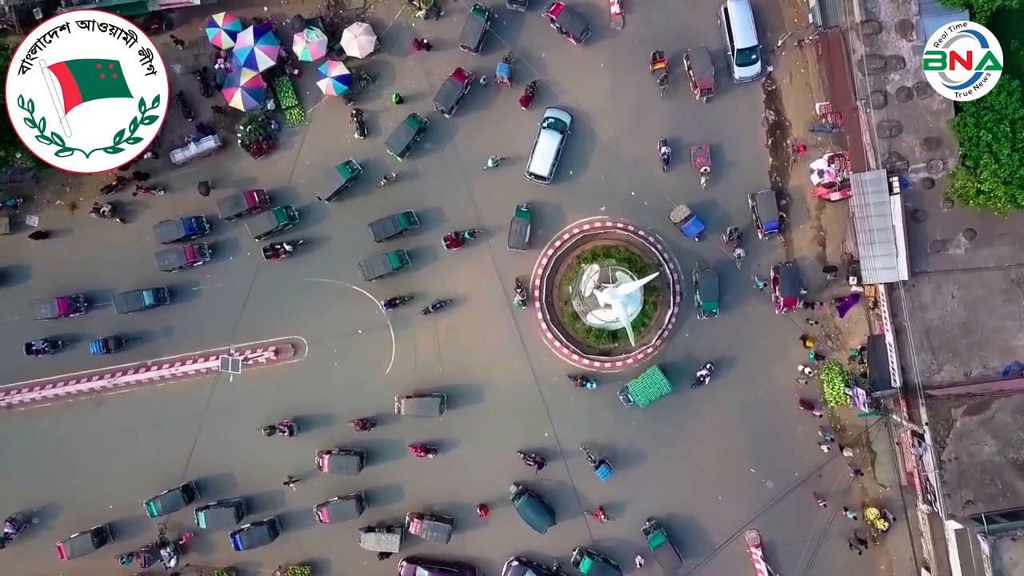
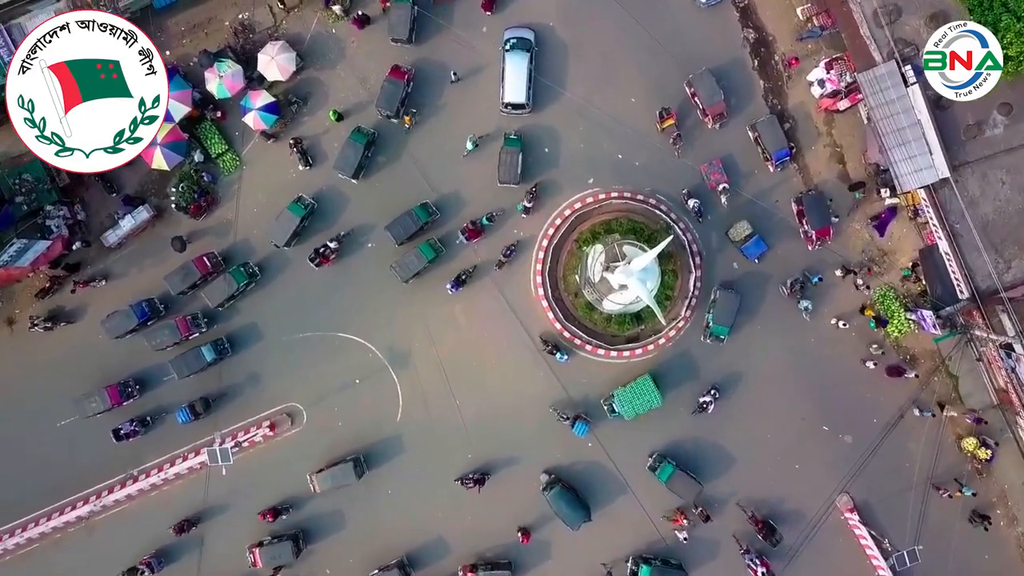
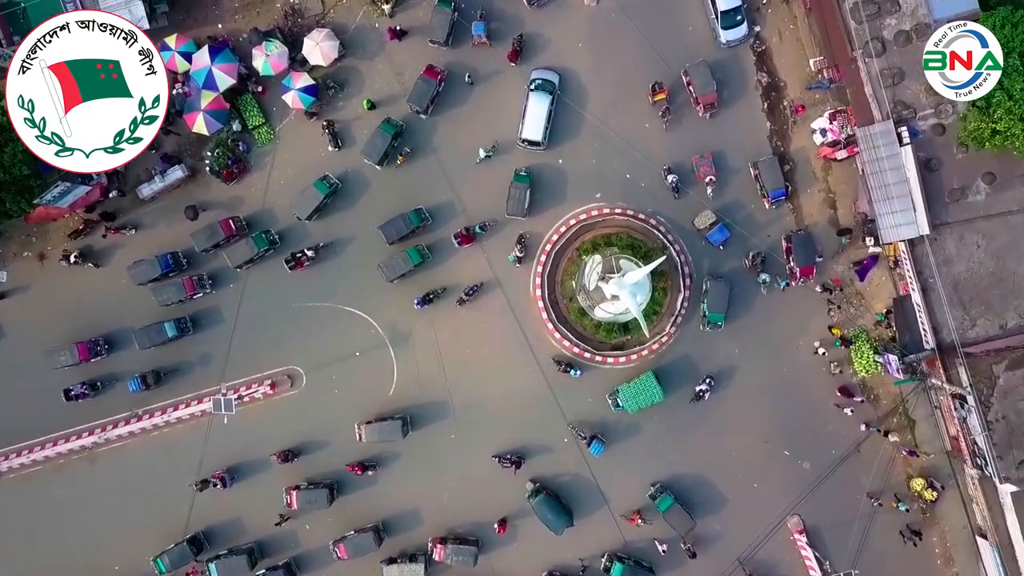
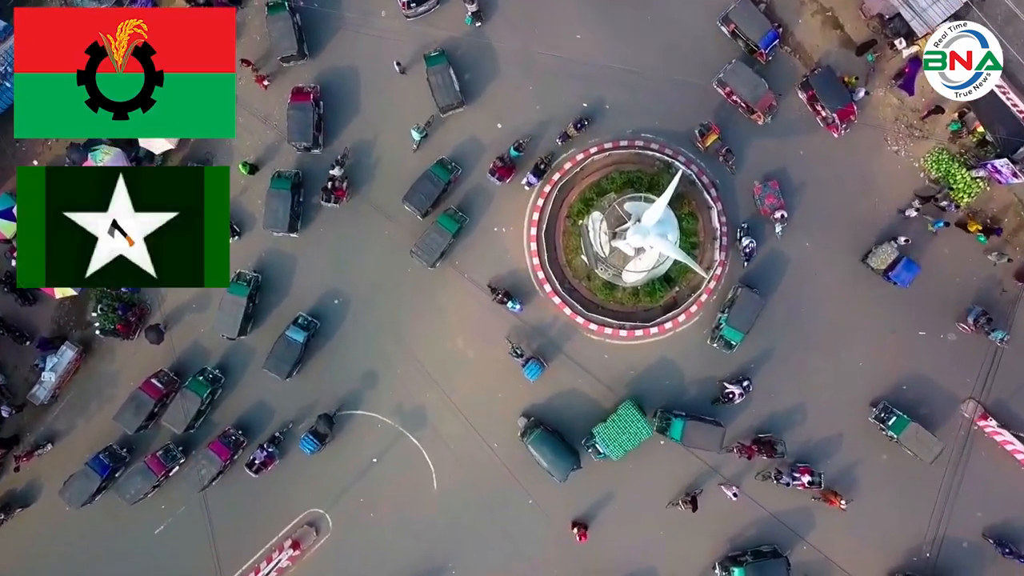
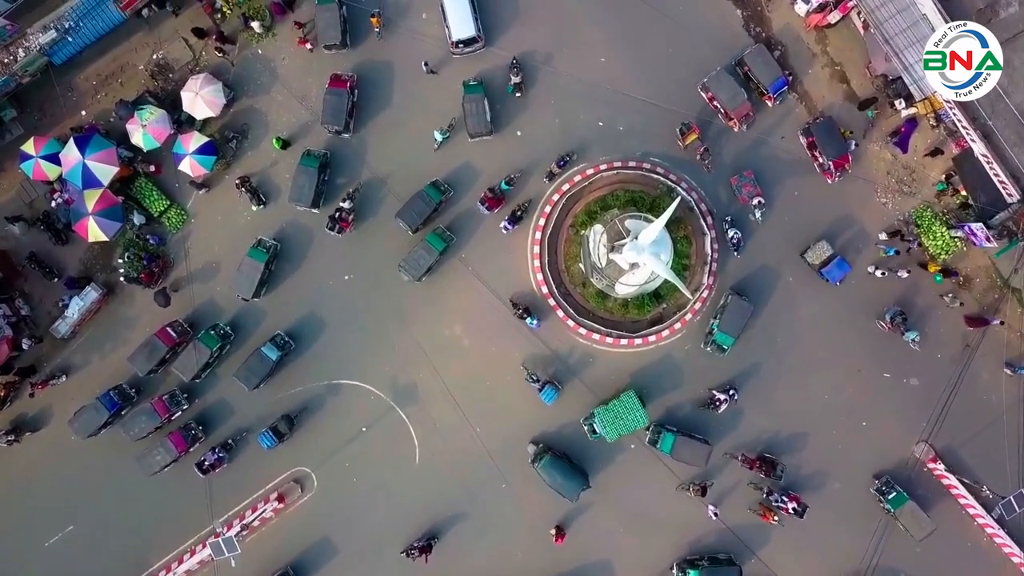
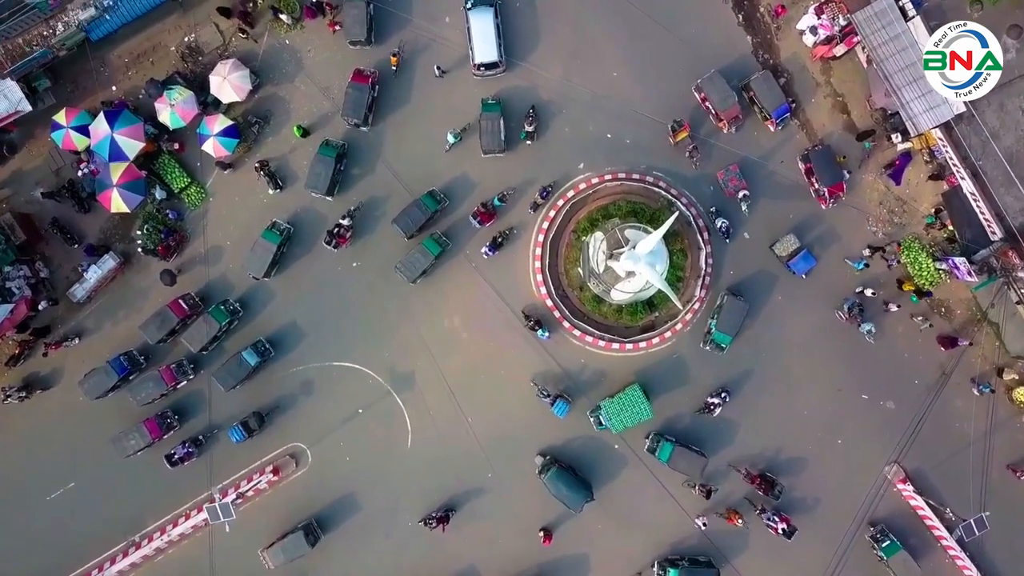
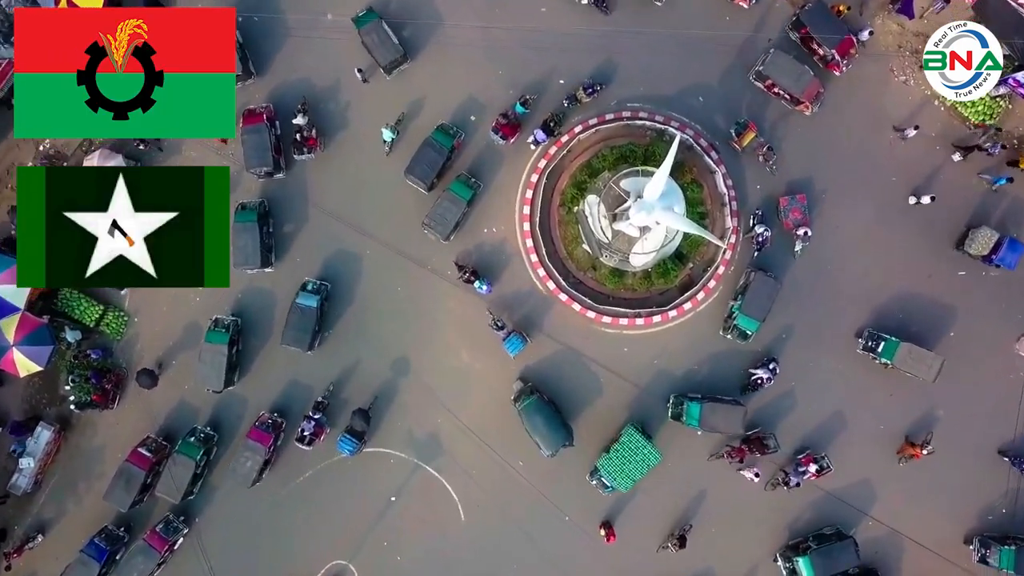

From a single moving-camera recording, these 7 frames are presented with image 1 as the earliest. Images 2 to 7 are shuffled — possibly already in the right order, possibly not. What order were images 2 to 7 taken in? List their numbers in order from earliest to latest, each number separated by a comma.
3, 2, 6, 5, 4, 7
